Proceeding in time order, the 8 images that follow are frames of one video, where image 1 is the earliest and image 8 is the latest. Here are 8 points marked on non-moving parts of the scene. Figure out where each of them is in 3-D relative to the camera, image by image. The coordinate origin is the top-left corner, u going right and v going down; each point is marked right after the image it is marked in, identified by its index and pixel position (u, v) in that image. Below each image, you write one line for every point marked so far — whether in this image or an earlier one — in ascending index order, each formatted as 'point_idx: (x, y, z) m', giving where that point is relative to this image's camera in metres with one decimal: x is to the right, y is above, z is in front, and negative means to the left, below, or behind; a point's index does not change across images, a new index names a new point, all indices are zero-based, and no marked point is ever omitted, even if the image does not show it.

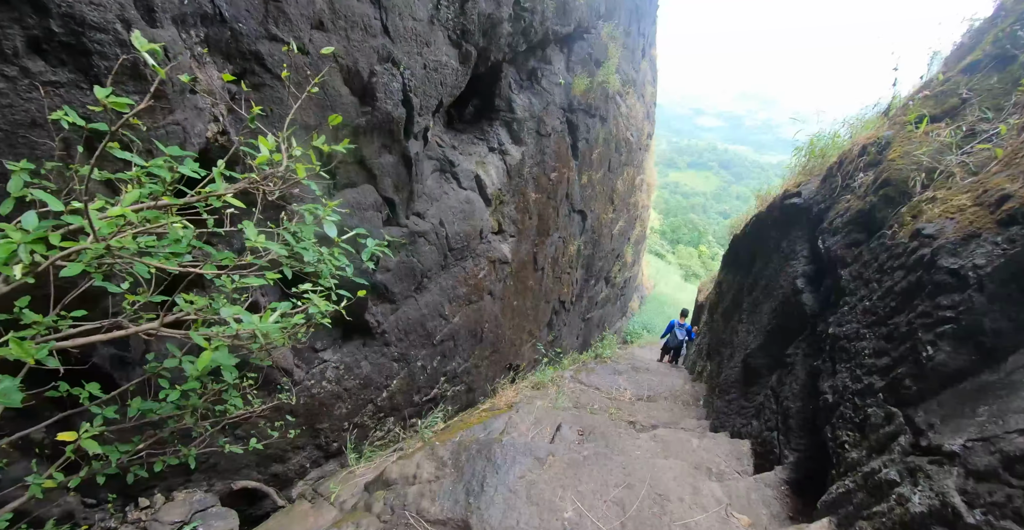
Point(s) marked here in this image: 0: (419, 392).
0: (-1.0, -1.3, +4.5) m
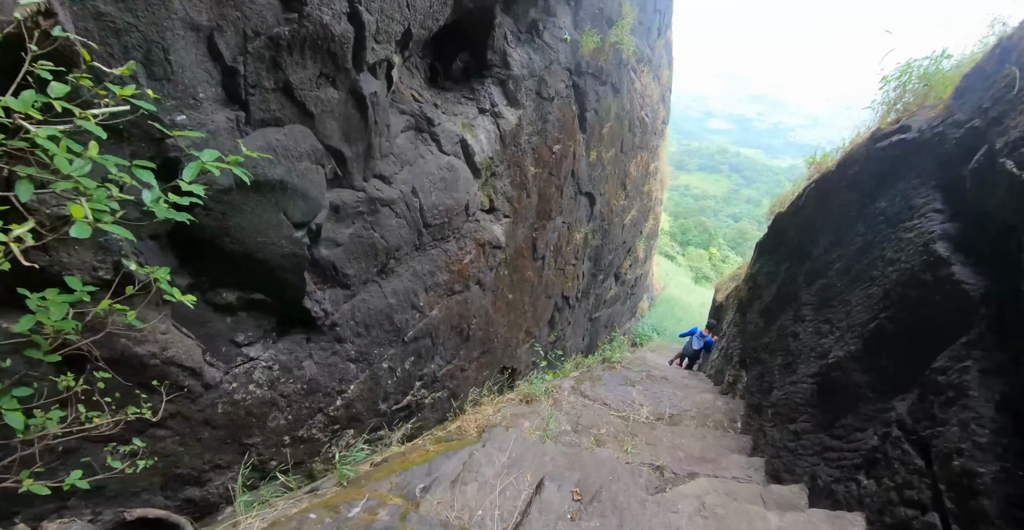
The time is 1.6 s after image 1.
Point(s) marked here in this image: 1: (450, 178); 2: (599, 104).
0: (-1.1, -1.1, +3.8) m
1: (-0.6, +0.8, +3.7) m
2: (+1.1, +2.0, +5.3) m
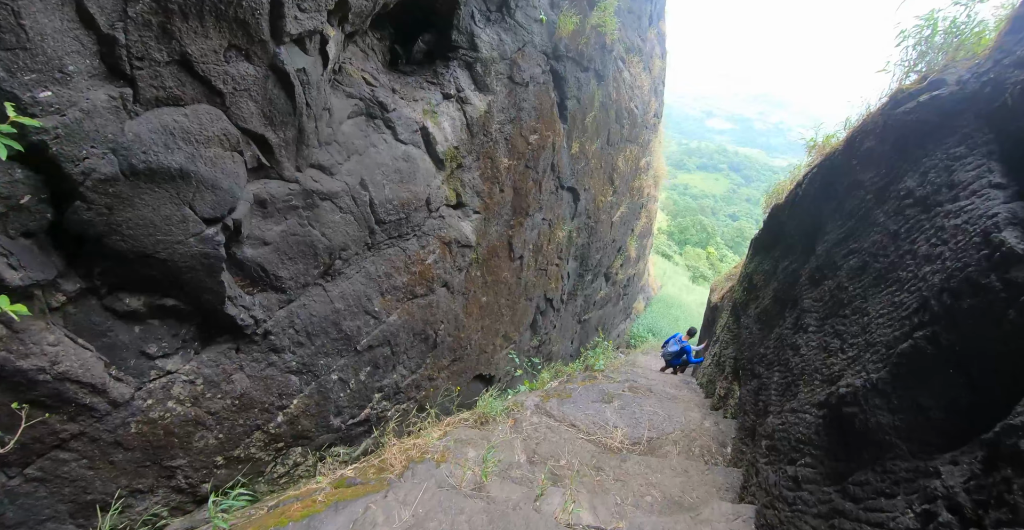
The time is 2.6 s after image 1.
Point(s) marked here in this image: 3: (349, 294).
0: (-1.4, -1.2, +3.4) m
1: (-0.9, +0.7, +3.3) m
2: (+0.8, +2.0, +4.9) m
3: (-1.2, -0.2, +3.2) m
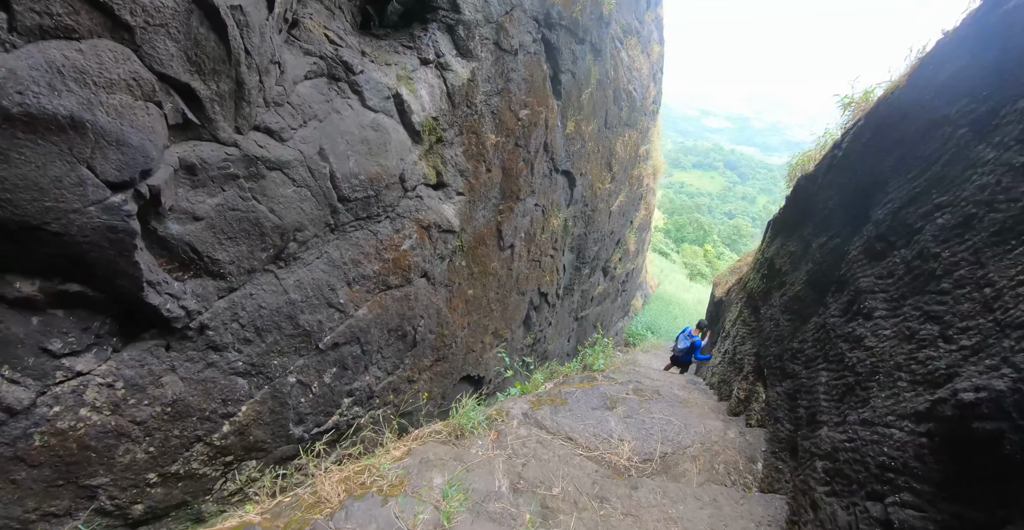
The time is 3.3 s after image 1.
0: (-1.4, -1.1, +3.0) m
1: (-1.0, +0.8, +2.9) m
2: (+0.7, +2.1, +4.5) m
3: (-1.3, -0.1, +2.8) m
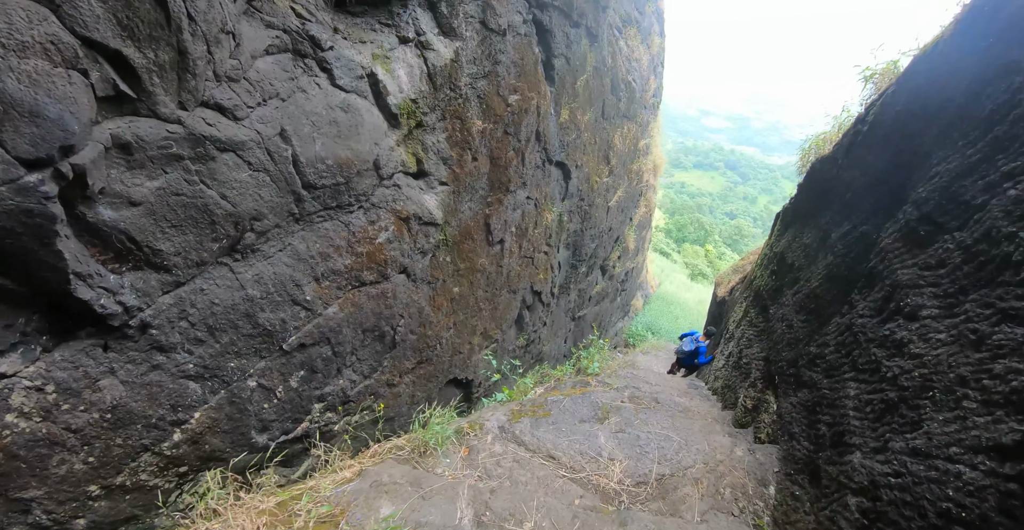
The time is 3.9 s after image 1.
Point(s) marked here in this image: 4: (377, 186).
0: (-1.5, -1.0, +2.7) m
1: (-1.1, +0.9, +2.6) m
2: (+0.6, +2.2, +4.2) m
3: (-1.4, -0.1, +2.5) m
4: (-0.9, +0.5, +2.9) m
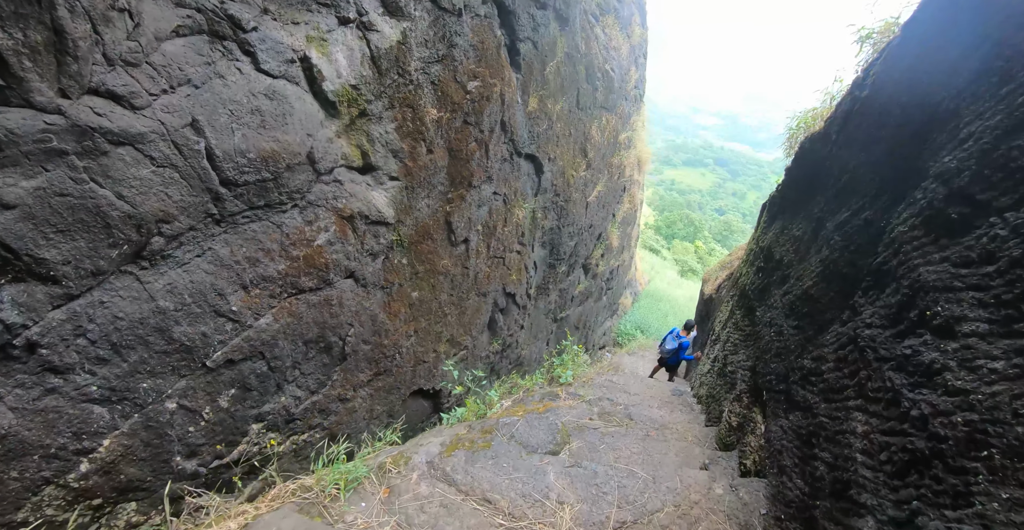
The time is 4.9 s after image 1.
0: (-1.8, -1.1, +2.4) m
1: (-1.3, +0.8, +2.3) m
2: (+0.2, +2.2, +3.9) m
3: (-1.6, -0.1, +2.2) m
4: (-1.2, +0.5, +2.5) m
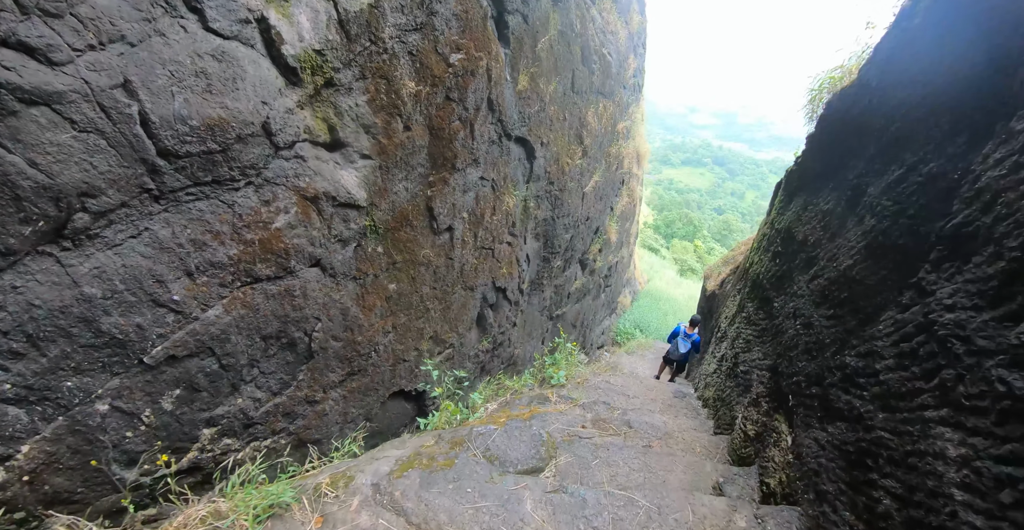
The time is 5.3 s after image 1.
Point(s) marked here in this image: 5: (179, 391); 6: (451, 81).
0: (-1.9, -1.0, +2.1) m
1: (-1.4, +0.9, +2.0) m
2: (+0.2, +2.2, +3.6) m
3: (-1.7, 0.0, +1.9) m
4: (-1.3, +0.6, +2.3) m
5: (-1.7, -0.7, +2.2) m
6: (-0.4, +1.3, +3.1) m
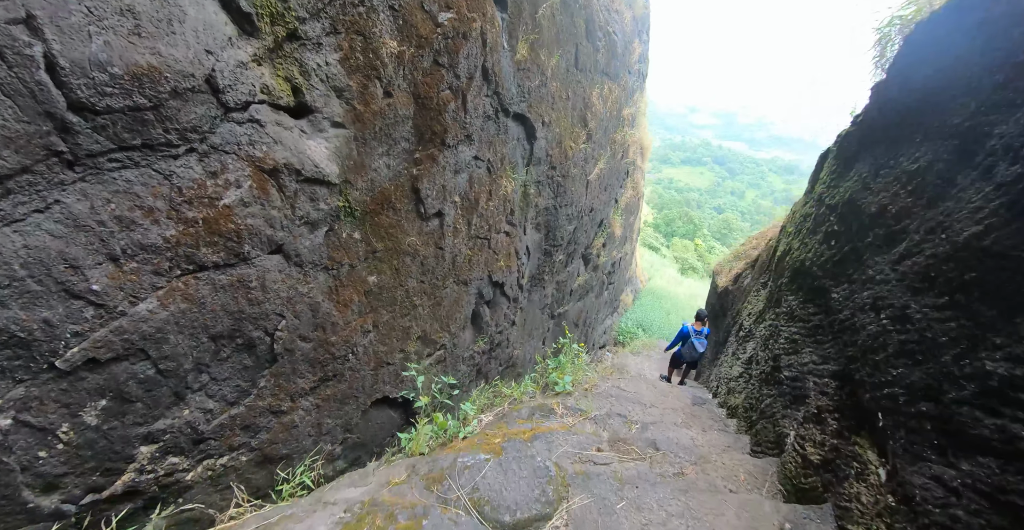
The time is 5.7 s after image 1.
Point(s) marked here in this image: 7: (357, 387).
0: (-1.9, -0.9, +1.7) m
1: (-1.4, +1.0, +1.6) m
2: (+0.1, +2.3, +3.2) m
3: (-1.7, 0.0, +1.5) m
4: (-1.3, +0.6, +1.9) m
5: (-1.7, -0.6, +1.8) m
6: (-0.4, +1.4, +2.7) m
7: (-1.0, -0.8, +2.8) m
